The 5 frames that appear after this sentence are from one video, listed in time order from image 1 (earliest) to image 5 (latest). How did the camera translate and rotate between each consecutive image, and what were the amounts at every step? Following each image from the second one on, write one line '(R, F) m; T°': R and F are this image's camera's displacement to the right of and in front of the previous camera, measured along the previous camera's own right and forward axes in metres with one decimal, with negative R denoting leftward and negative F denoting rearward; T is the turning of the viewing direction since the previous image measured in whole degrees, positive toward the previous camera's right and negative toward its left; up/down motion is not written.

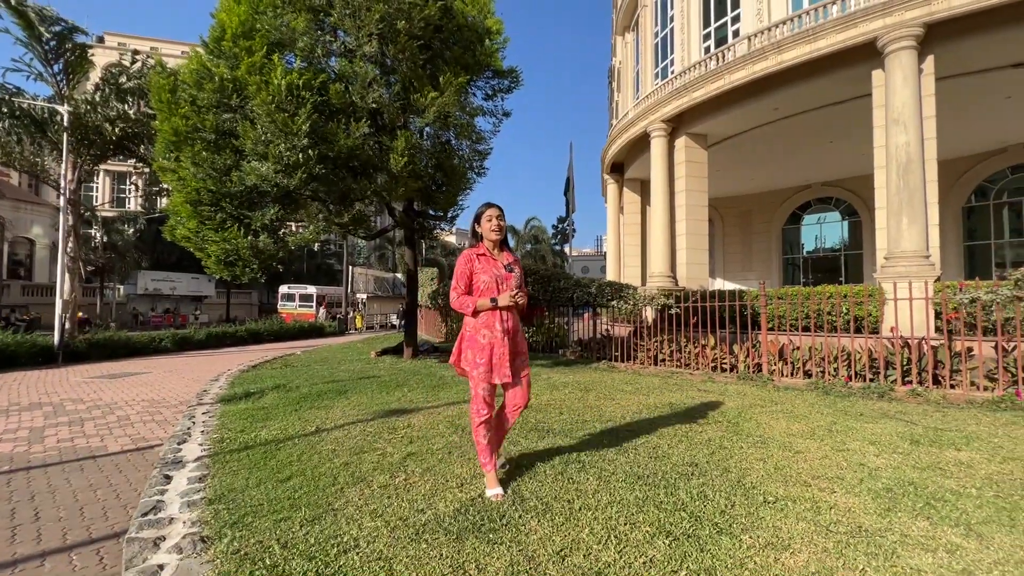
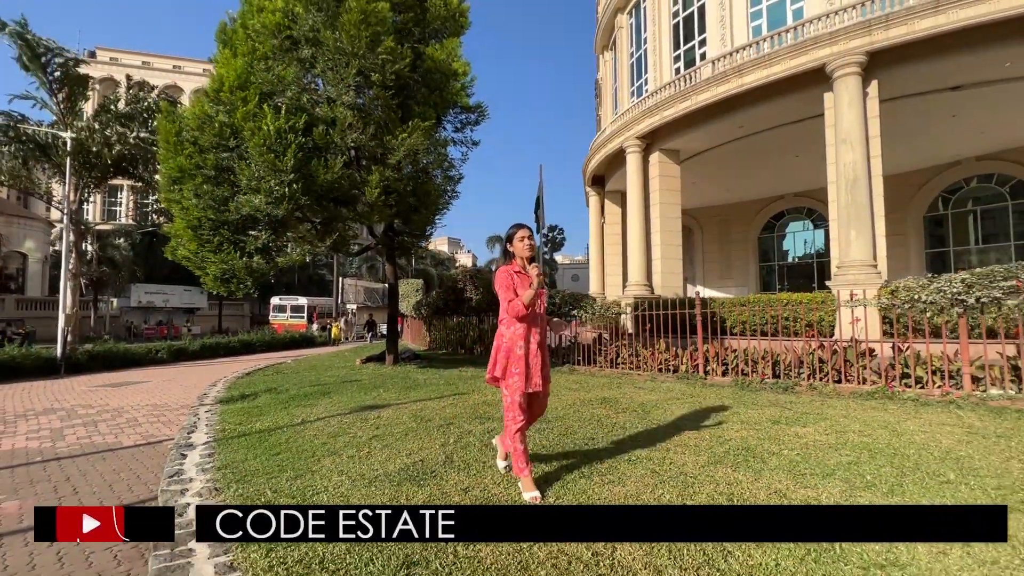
(+0.5, -1.1) m; +1°
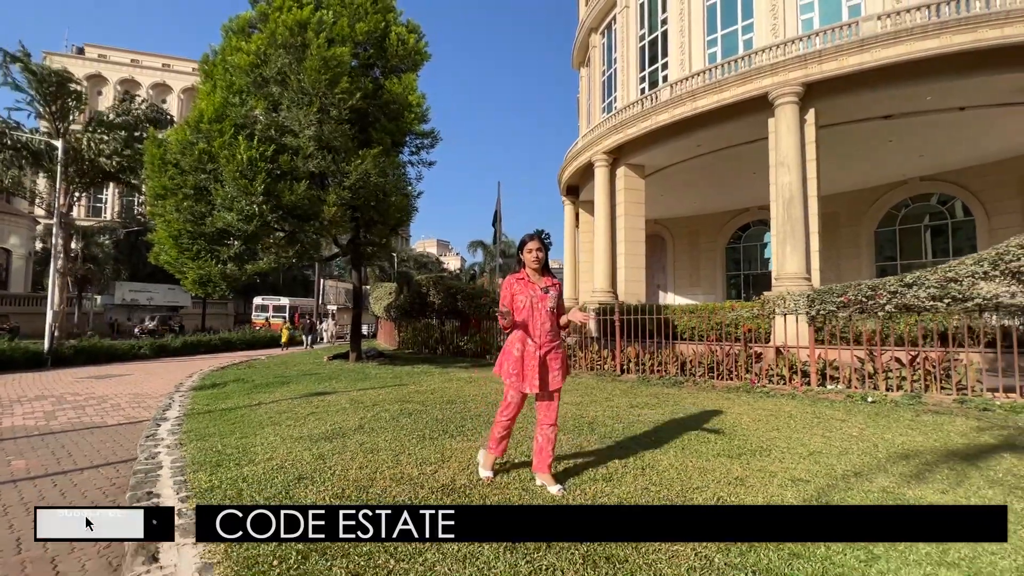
(+0.9, -1.3) m; +1°
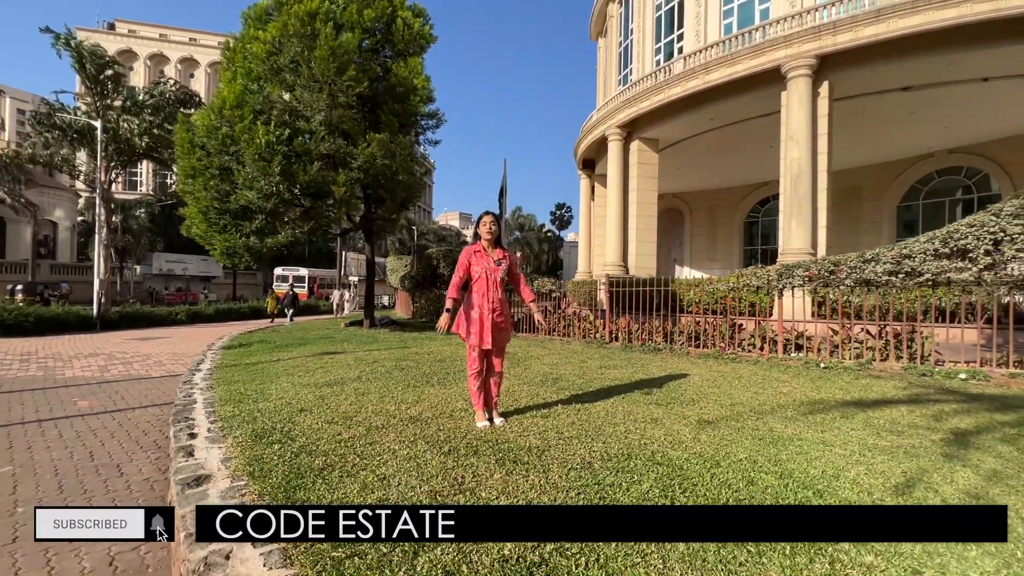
(+0.6, -0.8) m; -3°
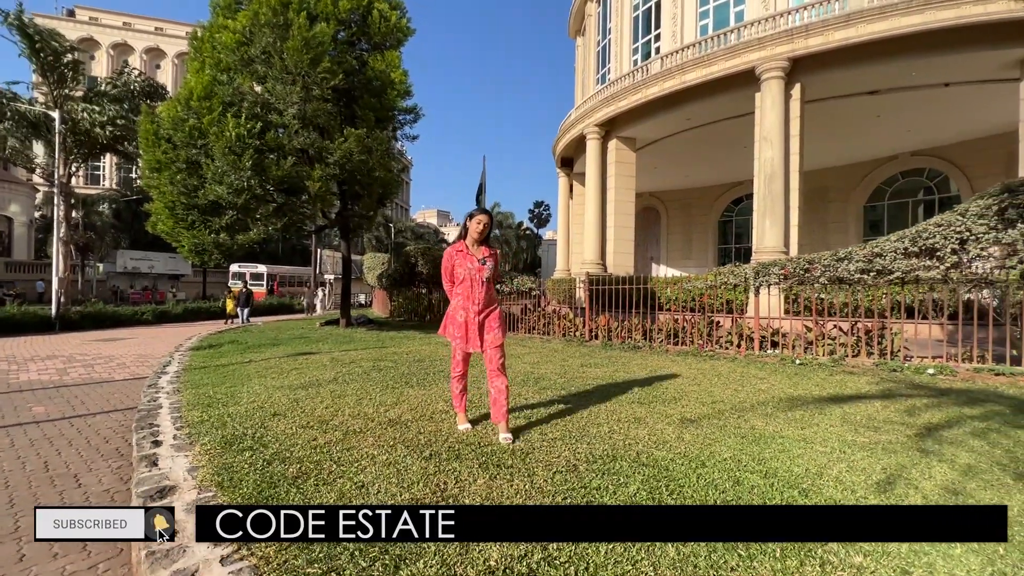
(0.0, +0.1) m; +3°
